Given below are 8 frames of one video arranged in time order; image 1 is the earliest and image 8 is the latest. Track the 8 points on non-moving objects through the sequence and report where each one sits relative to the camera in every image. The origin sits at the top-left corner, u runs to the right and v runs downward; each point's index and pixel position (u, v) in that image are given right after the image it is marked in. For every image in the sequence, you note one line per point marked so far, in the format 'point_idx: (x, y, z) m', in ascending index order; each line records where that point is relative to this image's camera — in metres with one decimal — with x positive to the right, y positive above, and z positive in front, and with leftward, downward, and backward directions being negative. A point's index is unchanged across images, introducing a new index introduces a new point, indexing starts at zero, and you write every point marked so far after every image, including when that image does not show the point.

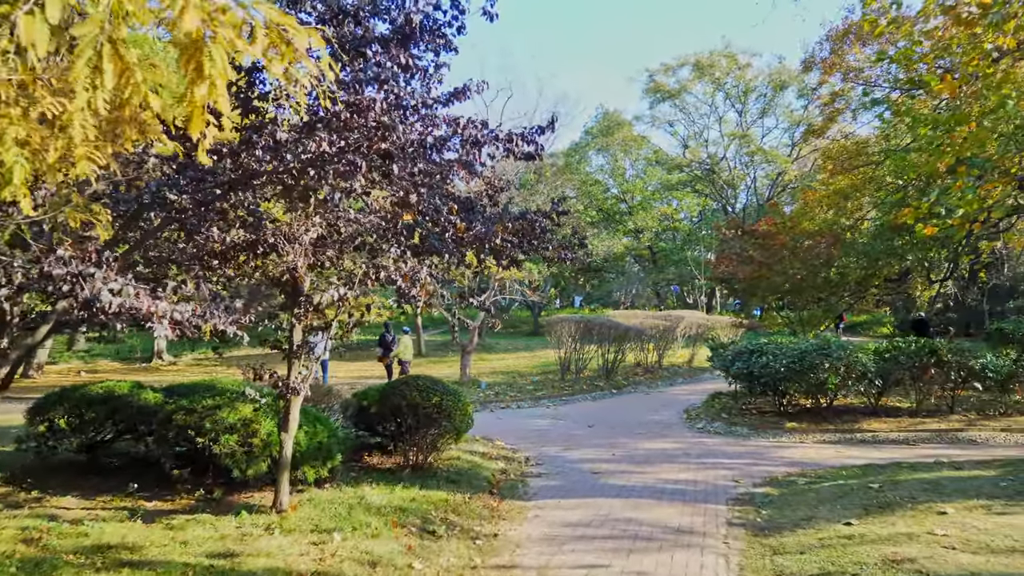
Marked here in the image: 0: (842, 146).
0: (+4.9, +2.1, +12.6) m
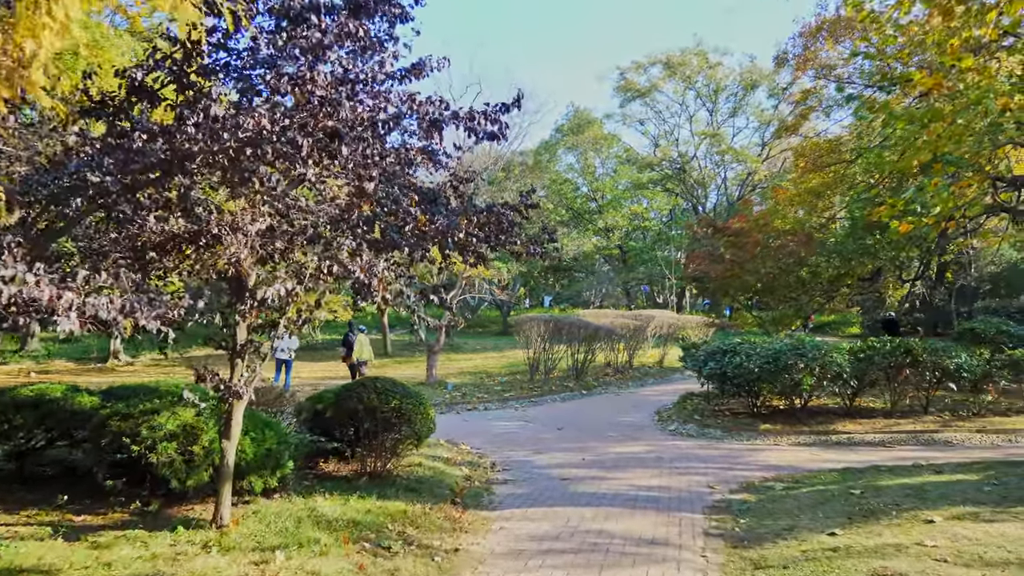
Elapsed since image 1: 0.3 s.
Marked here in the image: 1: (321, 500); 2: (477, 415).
0: (+4.5, +2.1, +12.5) m
1: (-1.0, -1.1, +4.5) m
2: (-0.4, -1.5, +9.9) m
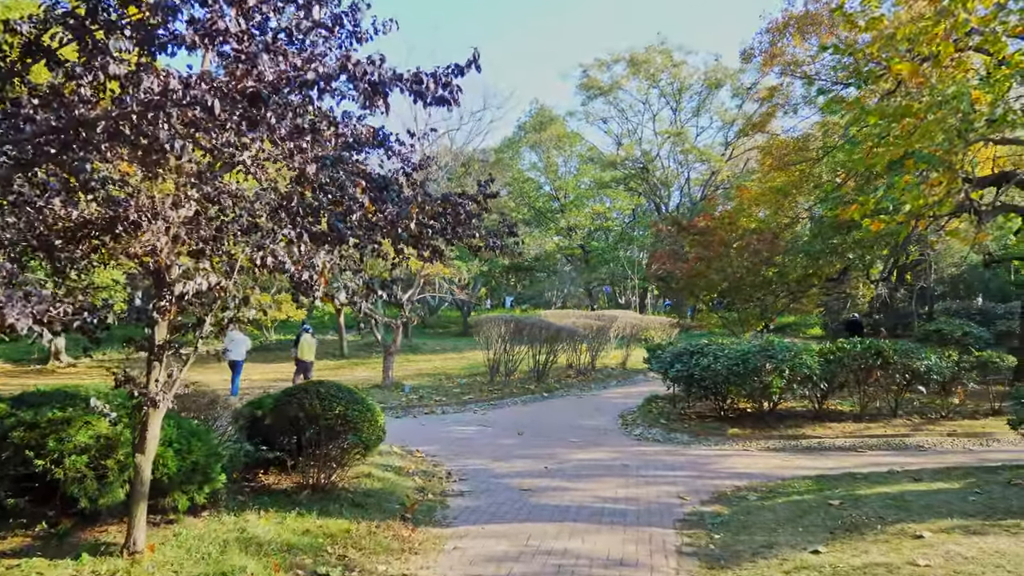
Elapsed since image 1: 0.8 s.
0: (+3.9, +2.1, +12.3) m
1: (-1.2, -1.1, +4.0) m
2: (-0.9, -1.5, +9.4) m
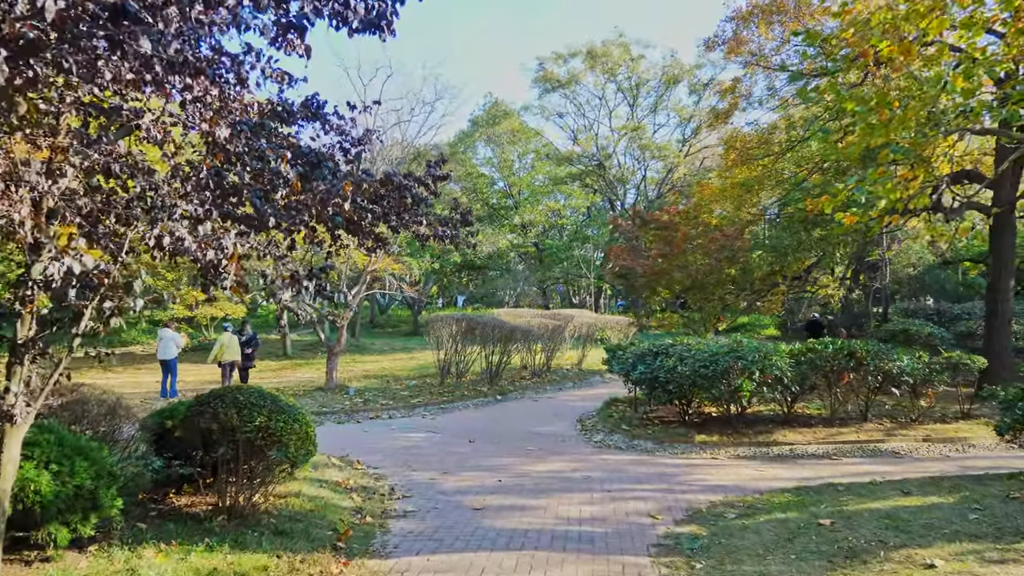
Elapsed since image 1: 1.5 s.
0: (+3.2, +2.1, +11.9) m
1: (-1.4, -1.0, +3.3) m
2: (-1.4, -1.4, +8.8) m
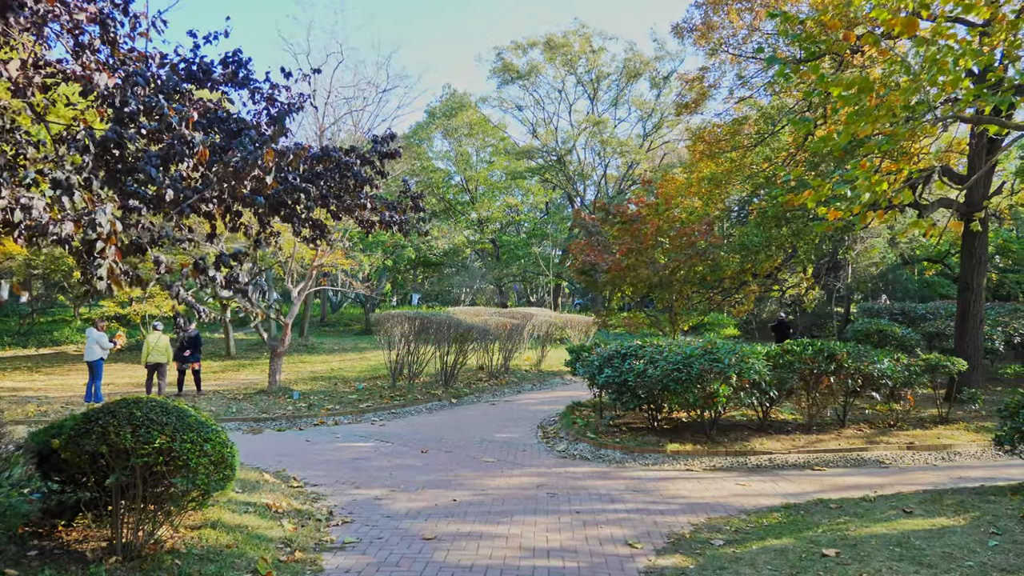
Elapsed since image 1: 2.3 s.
0: (+2.7, +2.2, +11.4) m
1: (-1.6, -1.0, +2.6) m
2: (-1.8, -1.4, +8.0) m
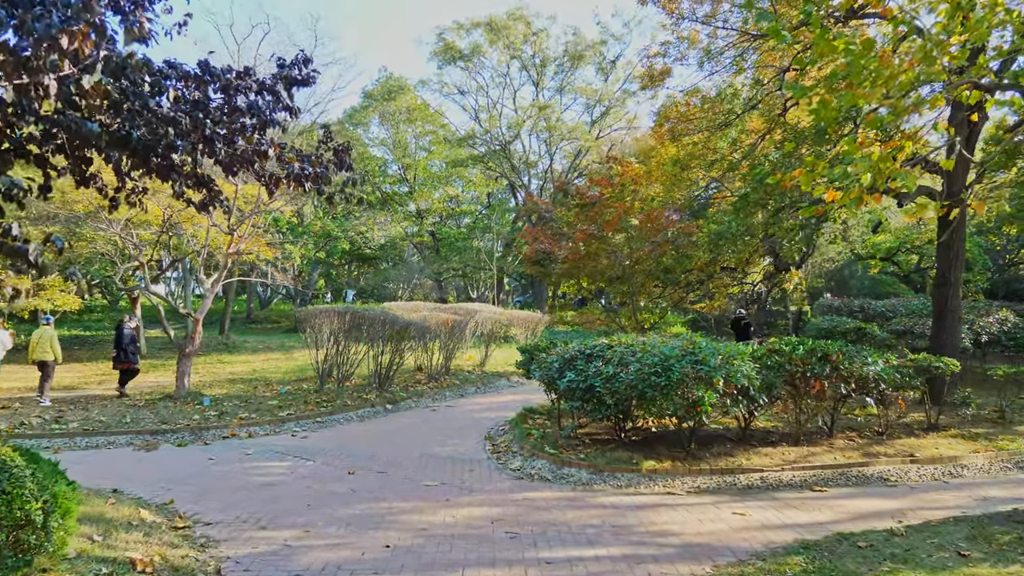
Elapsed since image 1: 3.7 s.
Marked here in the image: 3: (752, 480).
0: (+2.0, +2.2, +10.4) m
1: (-1.6, -0.9, +1.4) m
2: (-2.3, -1.3, +6.8) m
3: (+1.6, -1.3, +5.6) m
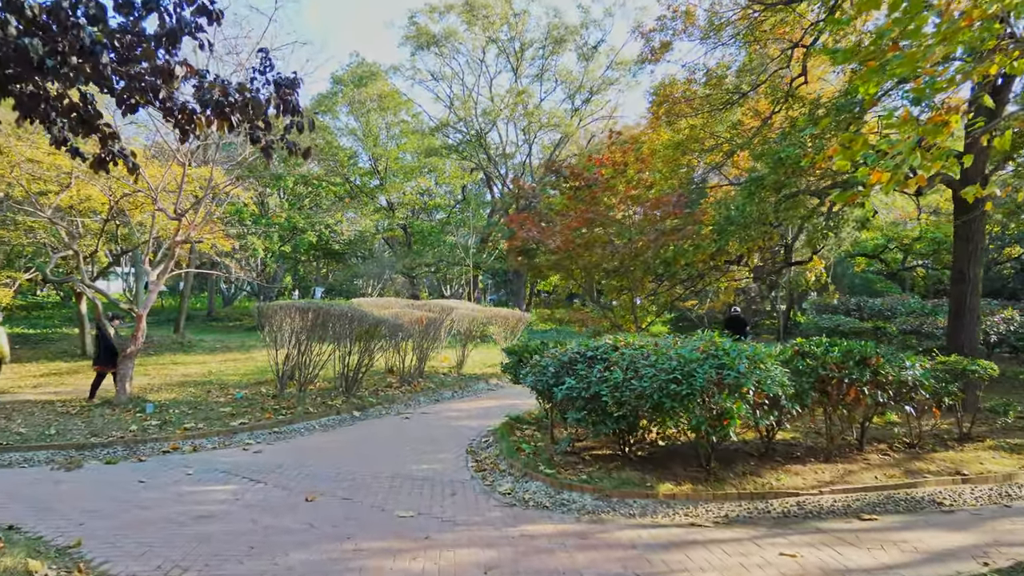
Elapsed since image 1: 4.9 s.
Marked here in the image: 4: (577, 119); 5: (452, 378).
0: (+1.8, +2.3, +9.6) m
1: (-1.5, -0.9, +0.4) m
2: (-2.3, -1.2, +5.8) m
3: (+1.5, -1.2, +4.7) m
4: (+1.5, +3.8, +19.2) m
5: (-0.8, -1.2, +11.3) m
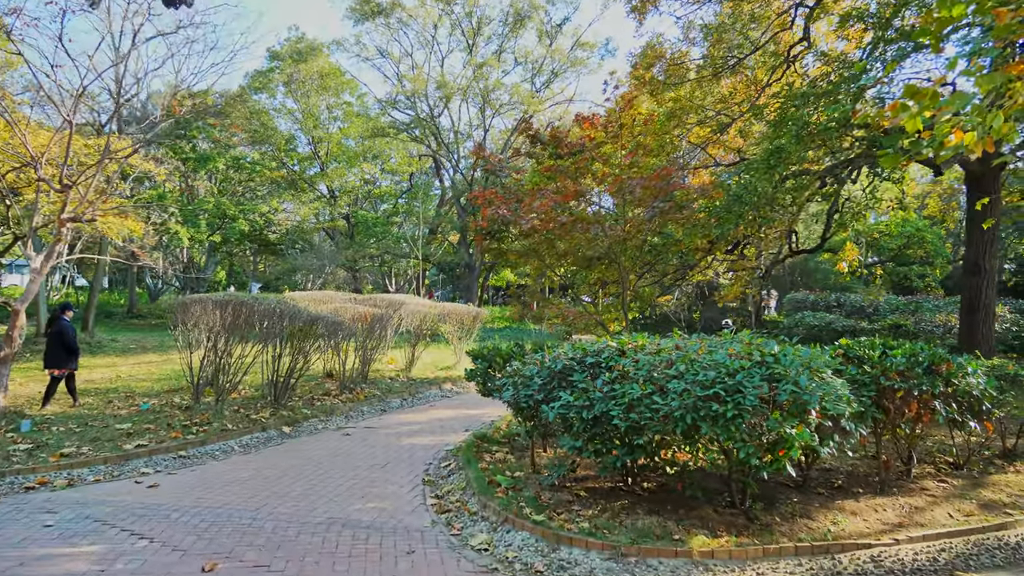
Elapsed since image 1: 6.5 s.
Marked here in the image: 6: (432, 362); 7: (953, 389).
0: (+1.4, +2.4, +8.4) m
1: (-1.3, -0.8, -1.0) m
2: (-2.5, -1.1, +4.3) m
3: (+1.5, -1.1, +3.5) m
4: (+0.4, +3.9, +18.0) m
5: (-1.3, -1.1, +9.9) m
6: (-1.1, -1.0, +12.1) m
7: (+2.3, -0.5, +4.5) m
